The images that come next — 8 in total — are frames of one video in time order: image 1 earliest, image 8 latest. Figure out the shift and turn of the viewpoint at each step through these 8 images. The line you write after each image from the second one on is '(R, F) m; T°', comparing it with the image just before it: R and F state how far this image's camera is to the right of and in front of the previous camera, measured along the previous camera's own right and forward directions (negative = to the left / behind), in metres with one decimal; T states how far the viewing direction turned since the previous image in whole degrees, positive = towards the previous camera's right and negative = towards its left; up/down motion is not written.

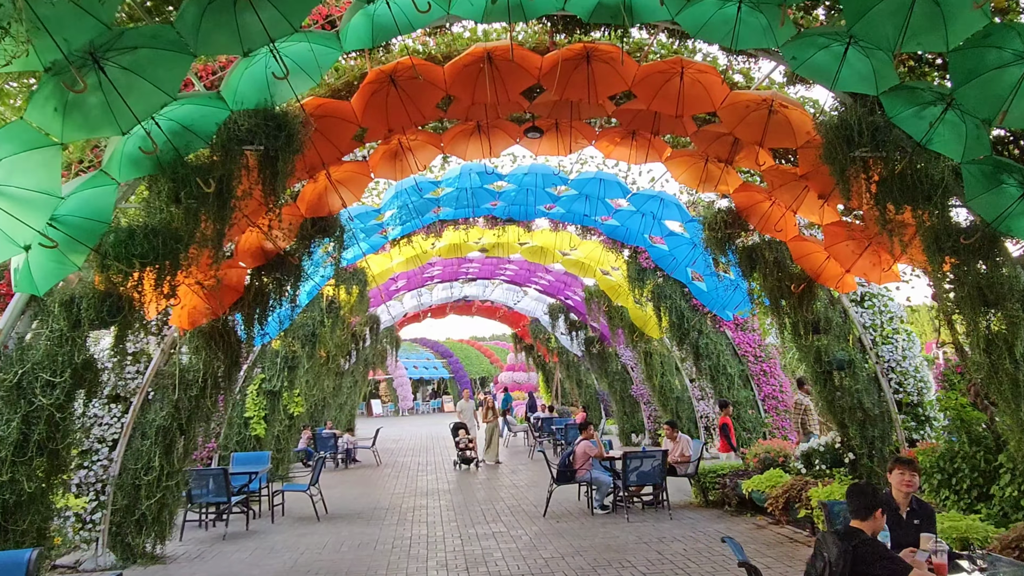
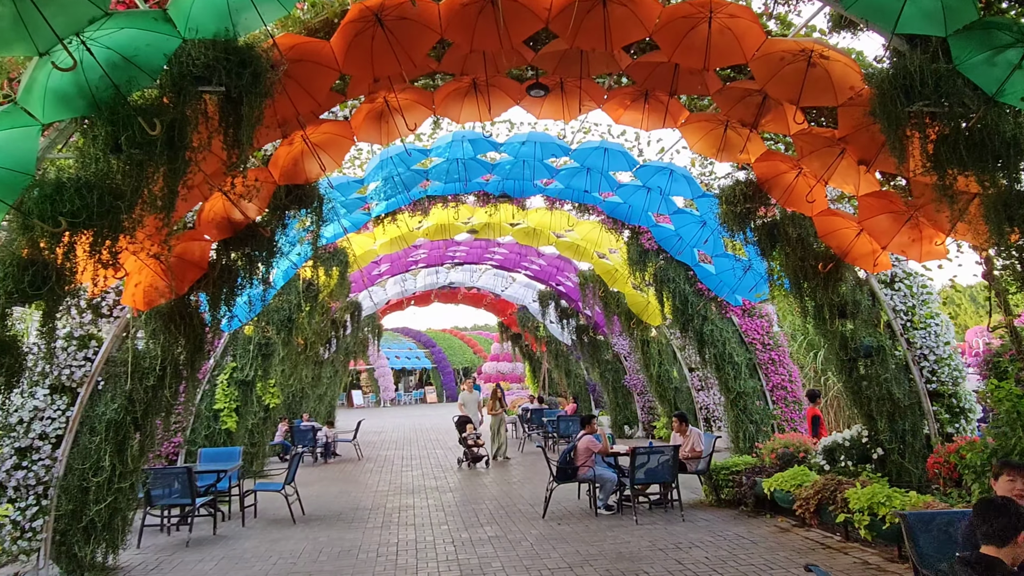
(-0.2, +0.7) m; +1°
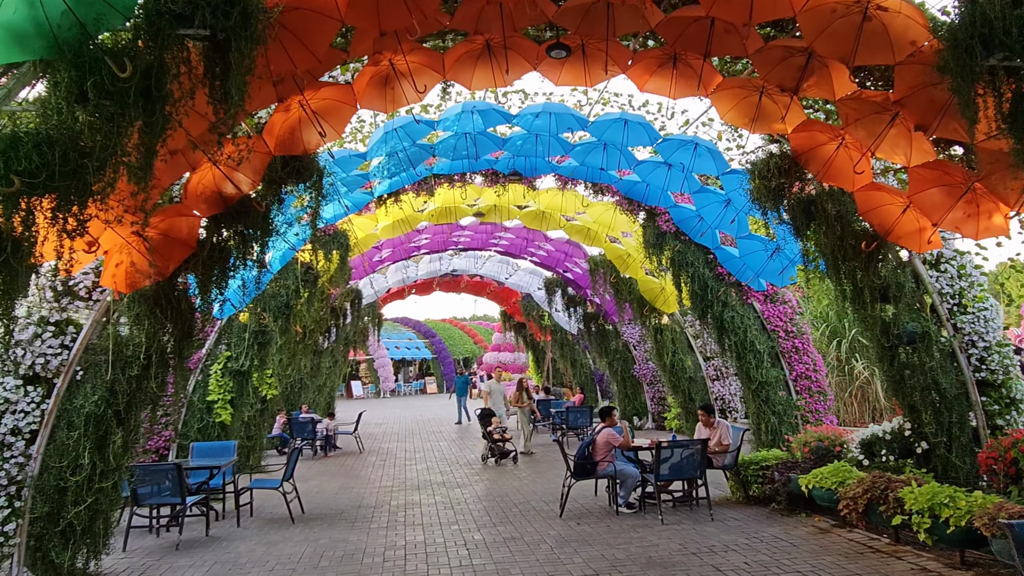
(-0.1, +0.5) m; 0°
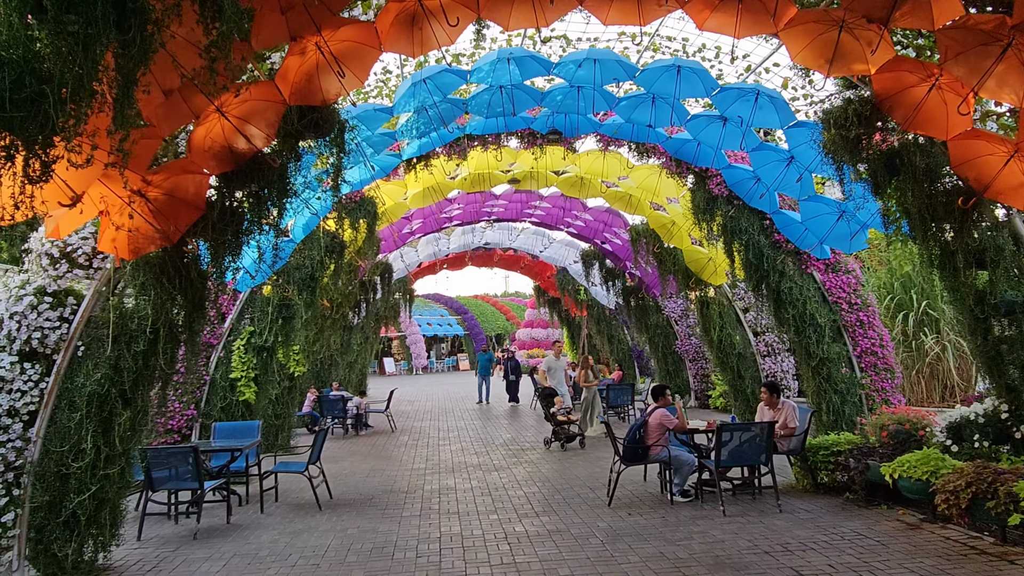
(-0.1, +0.6) m; -2°
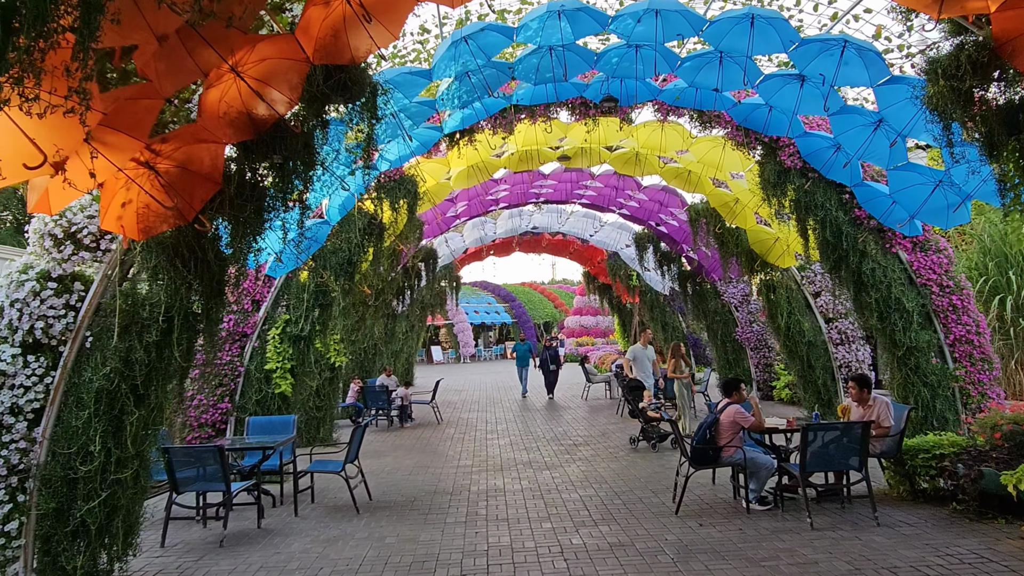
(0.0, +0.6) m; -4°
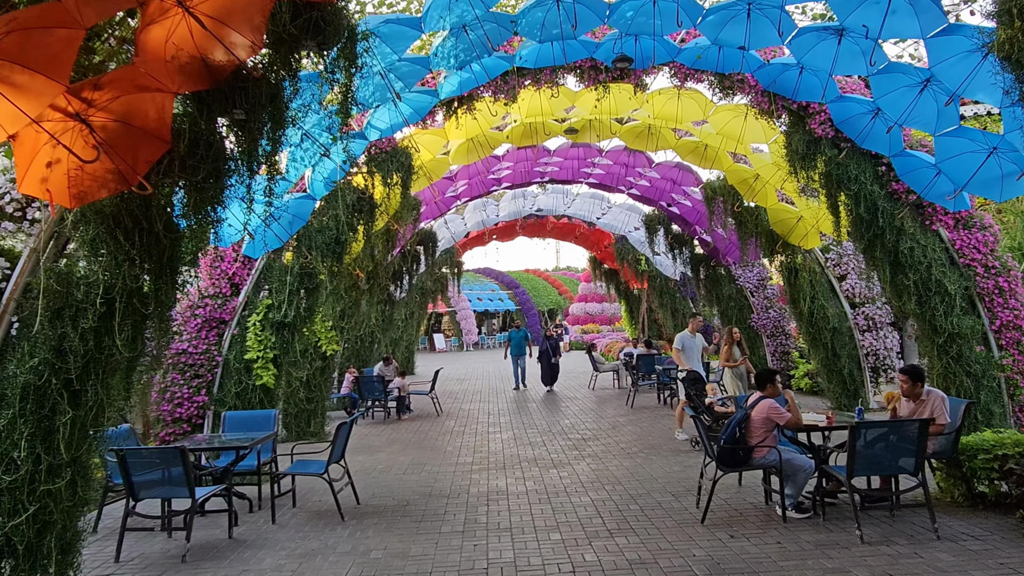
(0.0, +0.7) m; 0°
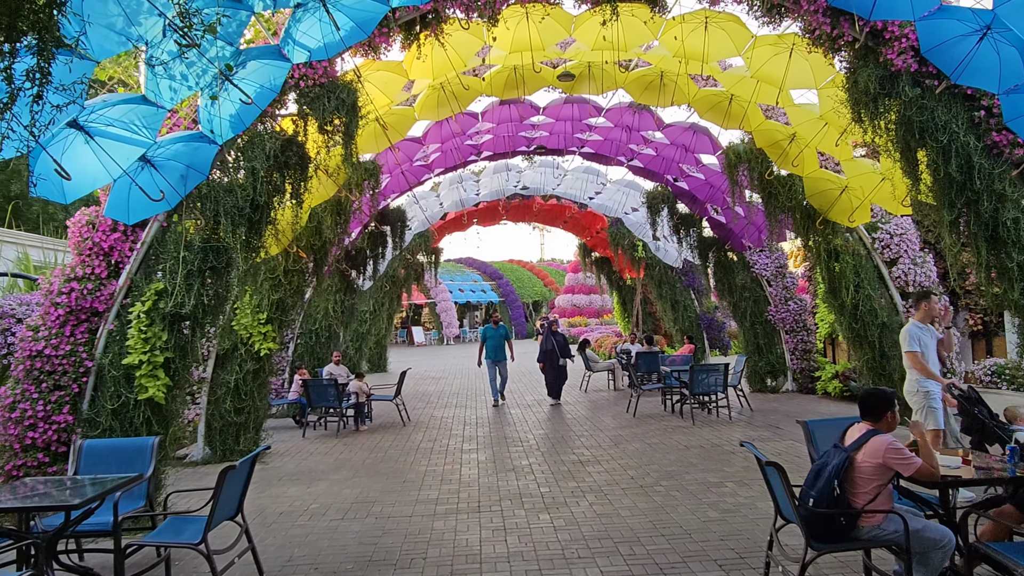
(0.0, +1.8) m; +1°
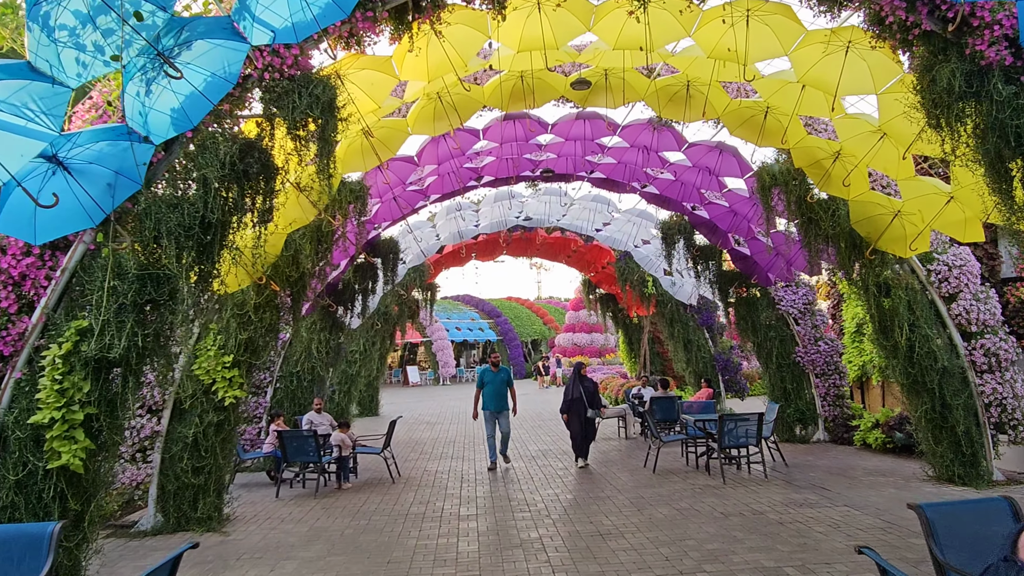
(-0.1, +1.0) m; 0°
